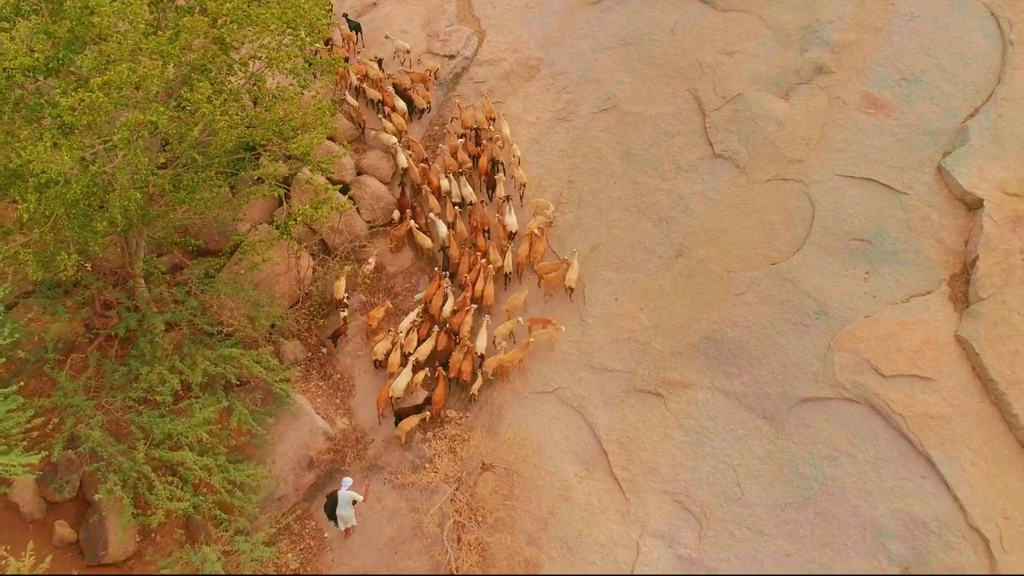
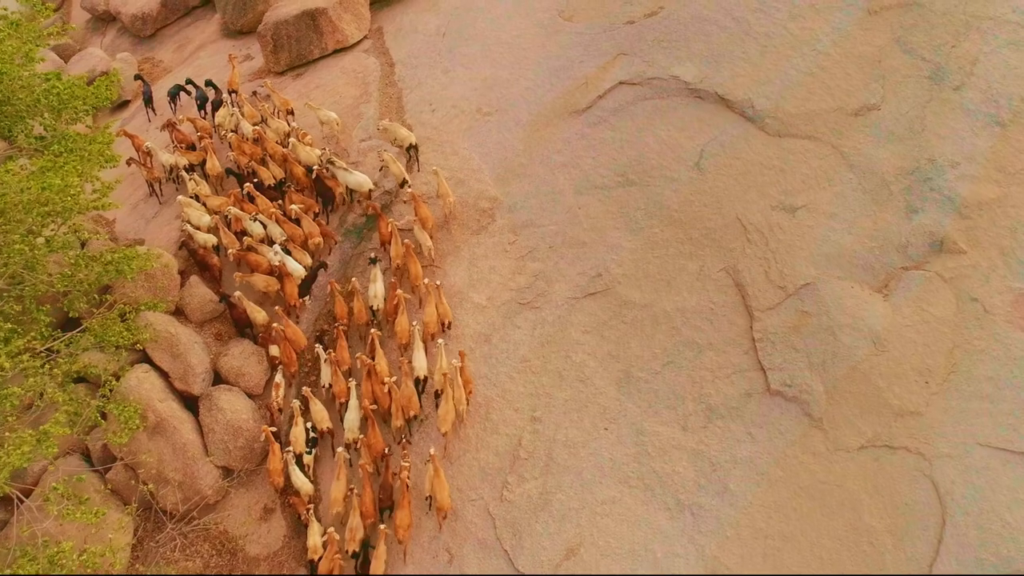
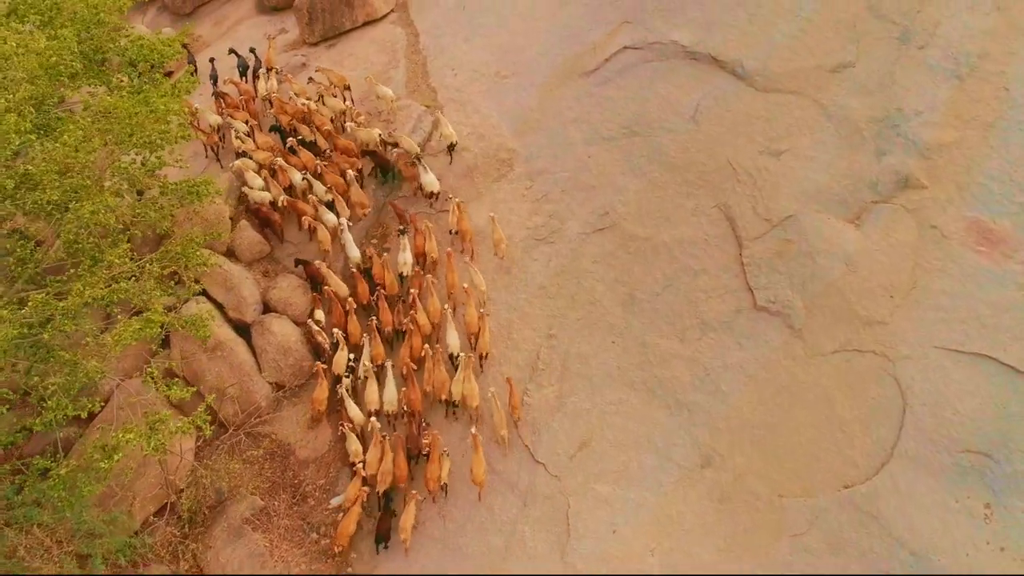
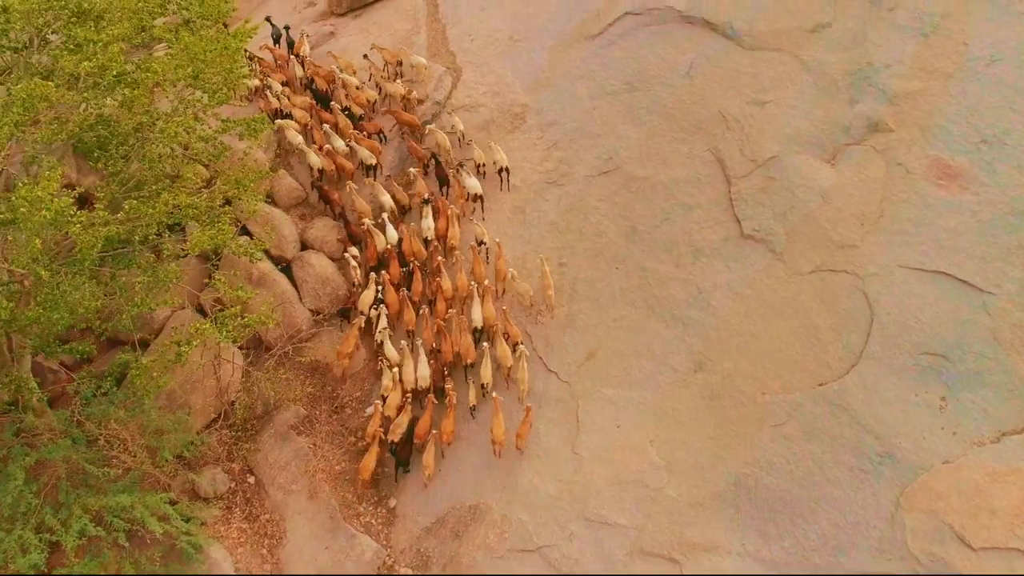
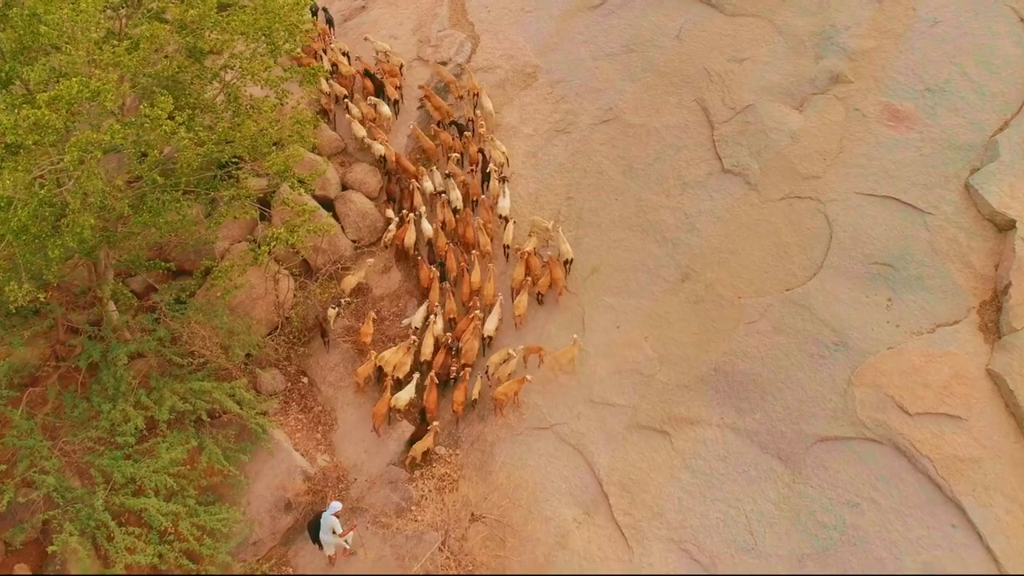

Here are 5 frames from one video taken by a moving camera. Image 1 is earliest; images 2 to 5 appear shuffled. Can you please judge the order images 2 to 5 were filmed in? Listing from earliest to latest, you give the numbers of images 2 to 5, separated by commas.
5, 4, 3, 2
